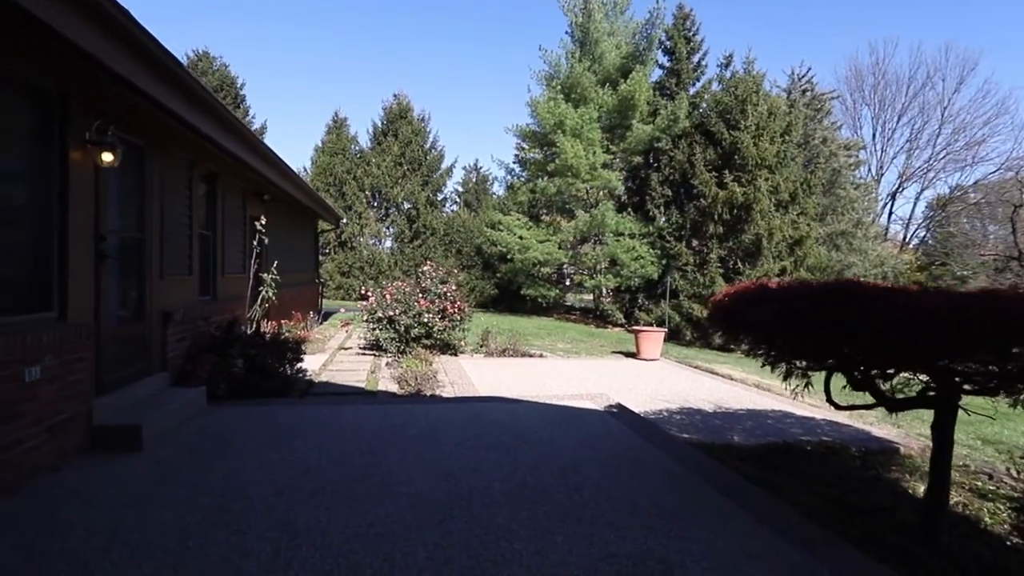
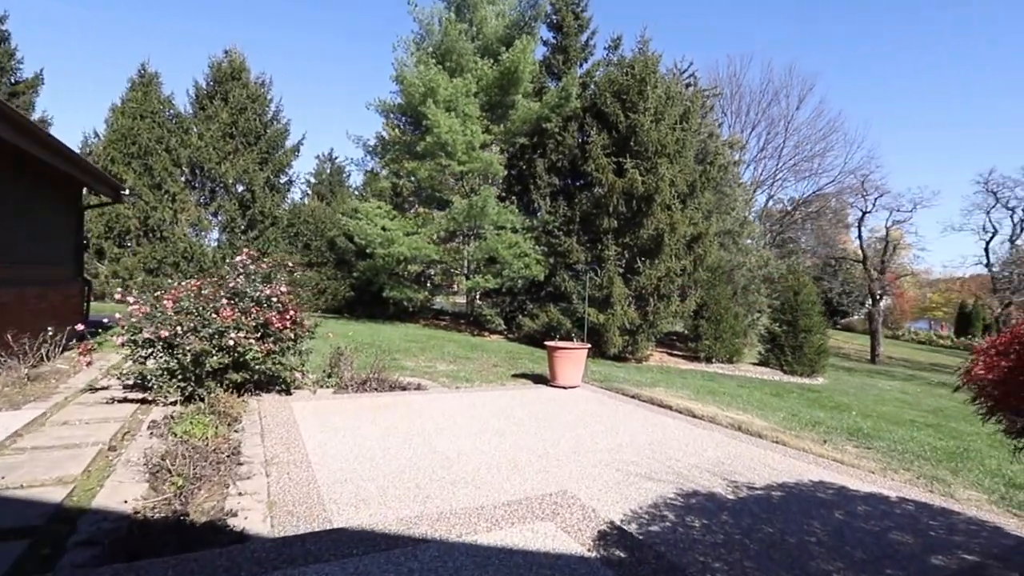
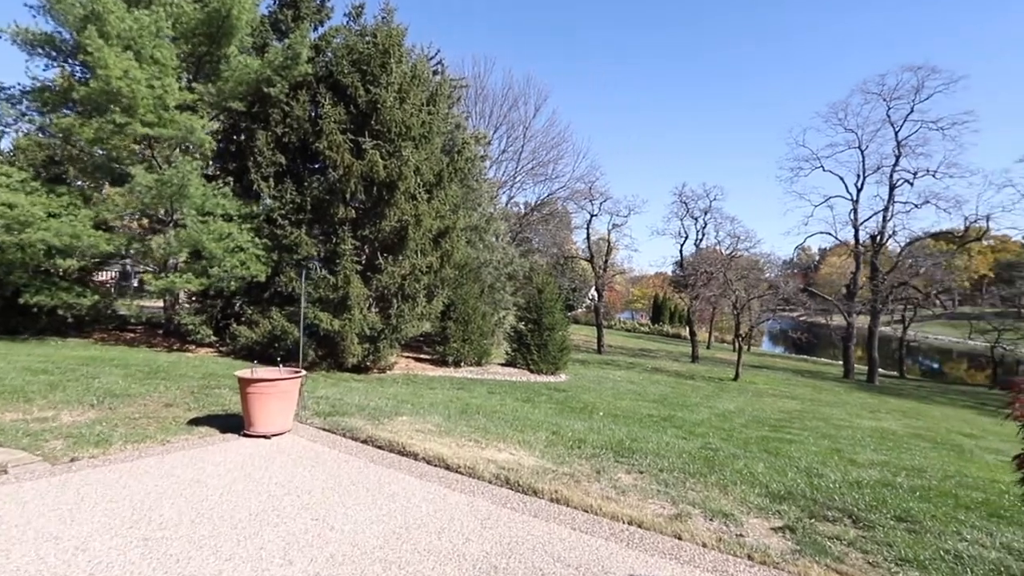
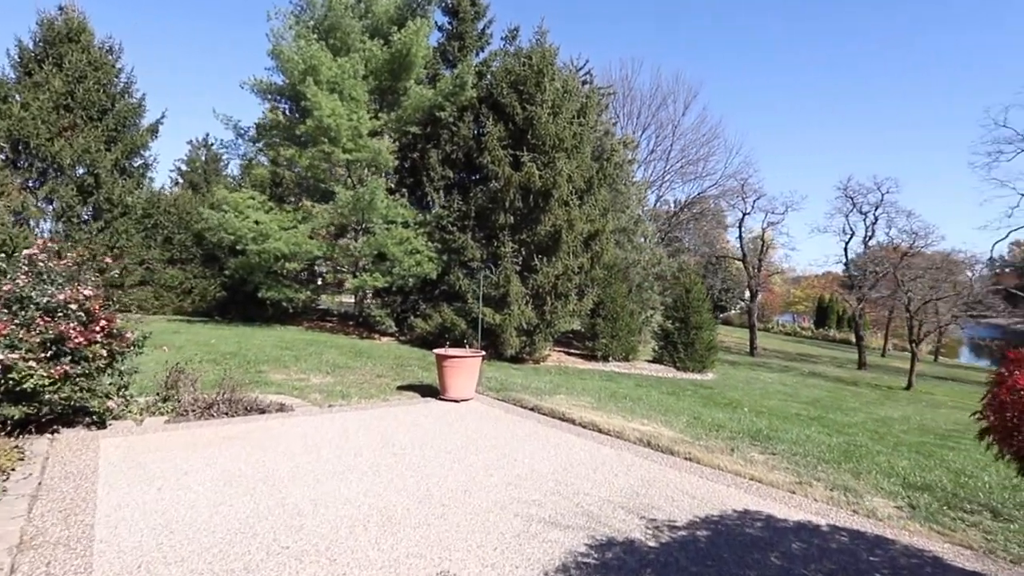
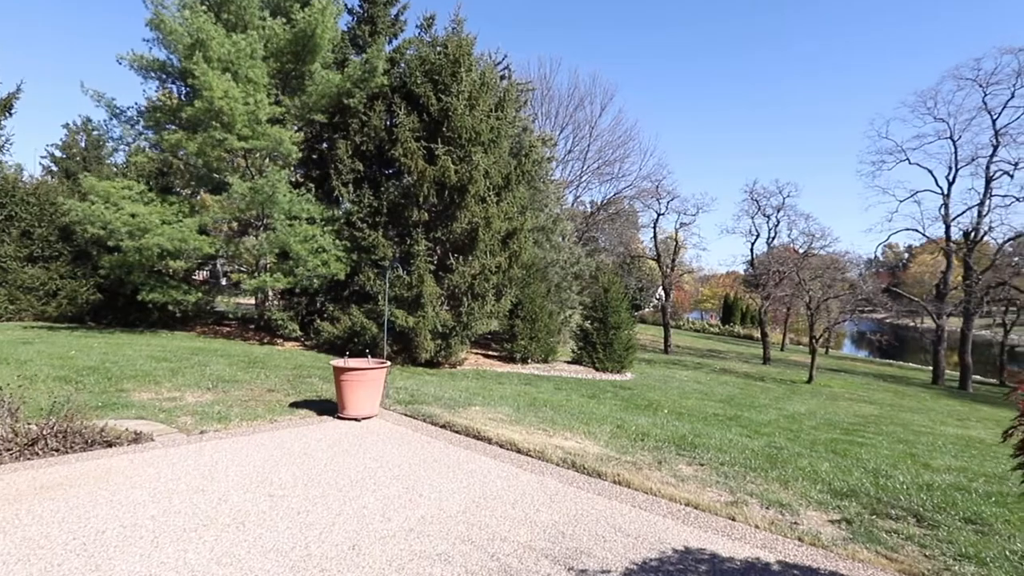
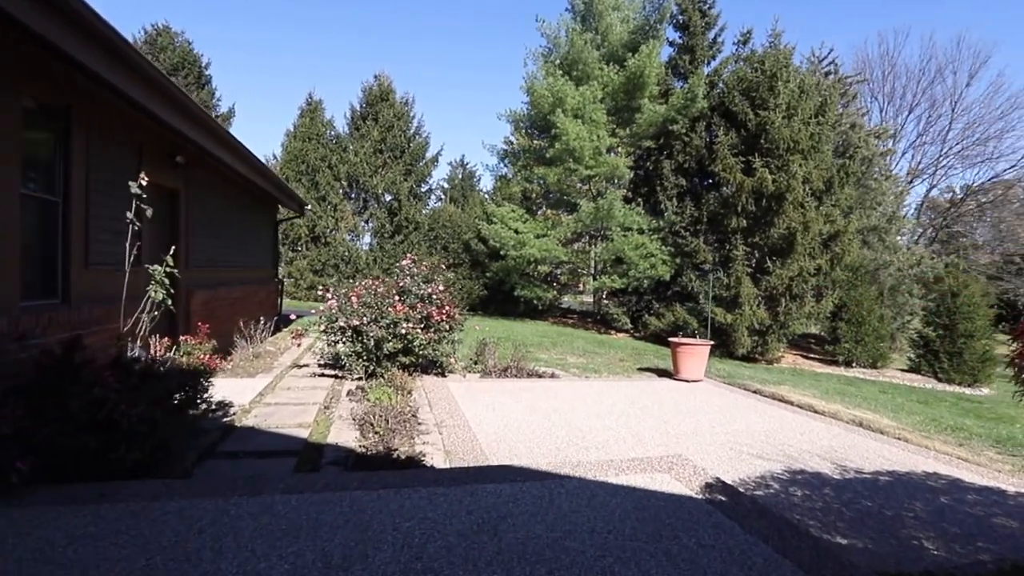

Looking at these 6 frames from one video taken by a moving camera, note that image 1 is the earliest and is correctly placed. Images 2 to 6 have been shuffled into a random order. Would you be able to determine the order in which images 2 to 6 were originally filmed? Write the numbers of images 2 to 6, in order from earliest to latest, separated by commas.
6, 2, 4, 5, 3
